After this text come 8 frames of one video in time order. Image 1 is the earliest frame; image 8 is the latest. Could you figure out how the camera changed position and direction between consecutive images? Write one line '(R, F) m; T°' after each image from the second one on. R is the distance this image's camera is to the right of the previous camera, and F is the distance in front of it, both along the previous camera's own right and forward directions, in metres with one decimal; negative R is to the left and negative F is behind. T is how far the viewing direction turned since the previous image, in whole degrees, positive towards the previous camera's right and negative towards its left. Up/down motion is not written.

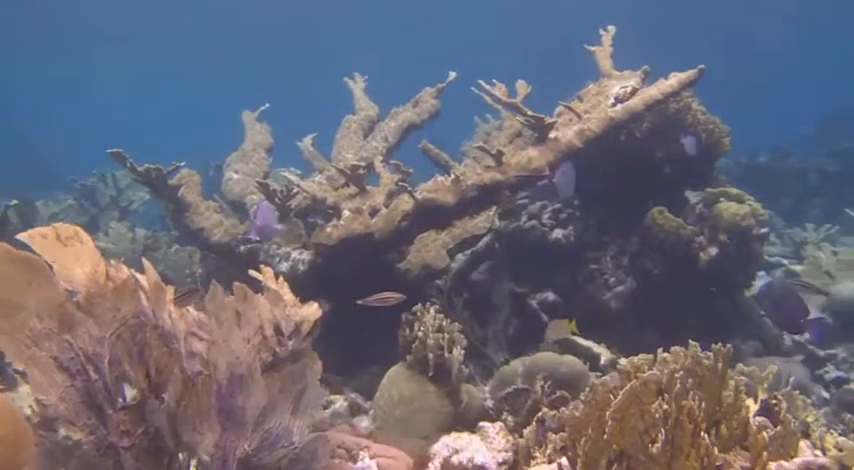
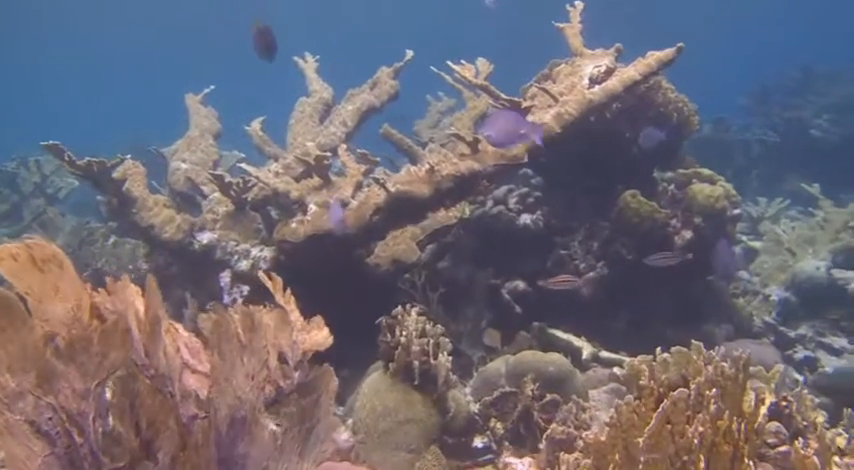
(-0.2, +0.3) m; +5°
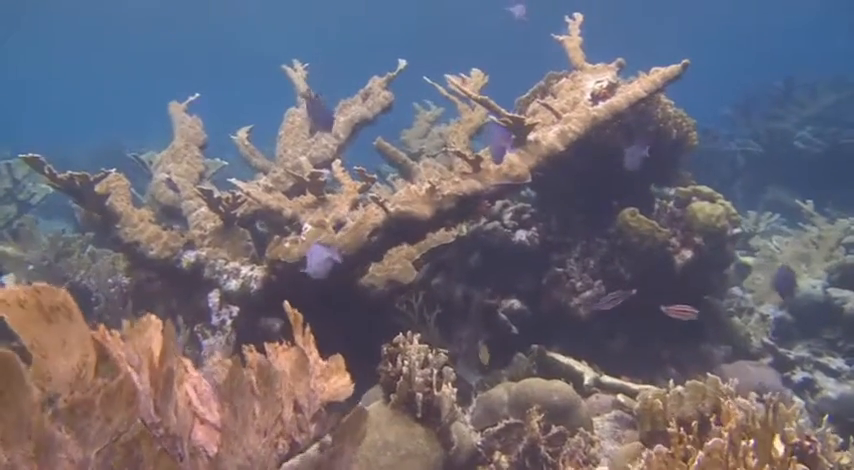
(-0.1, +0.2) m; +2°
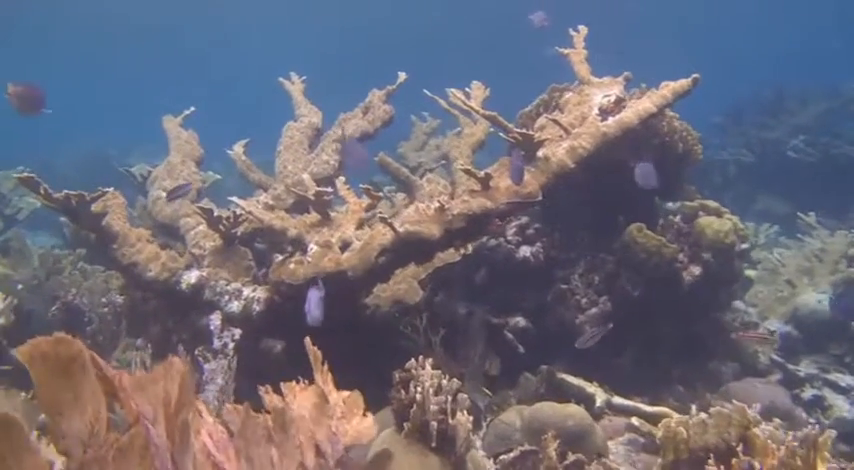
(-0.1, +0.1) m; +1°
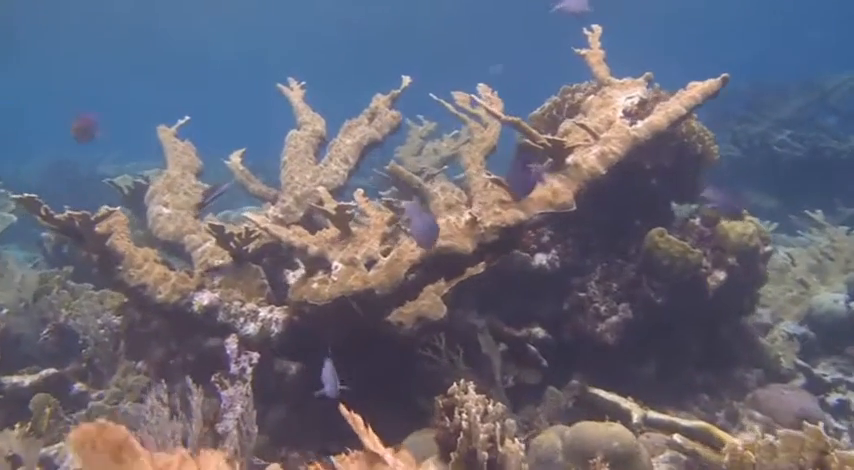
(-0.3, +0.2) m; +2°
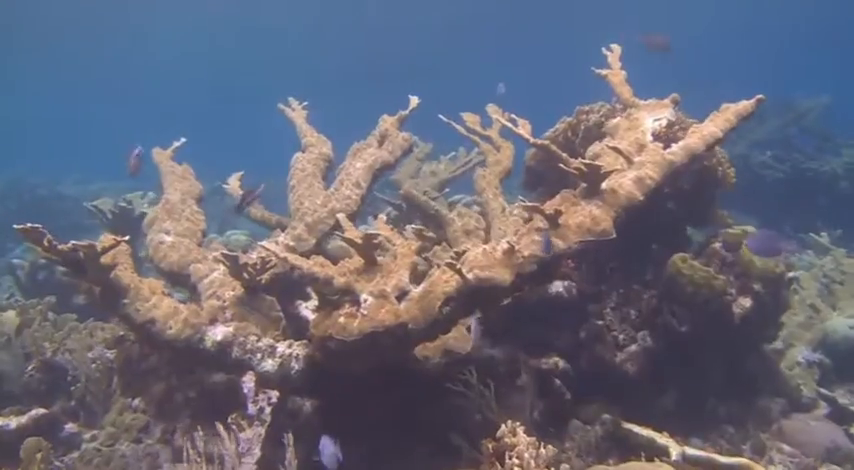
(-0.4, +0.2) m; +3°
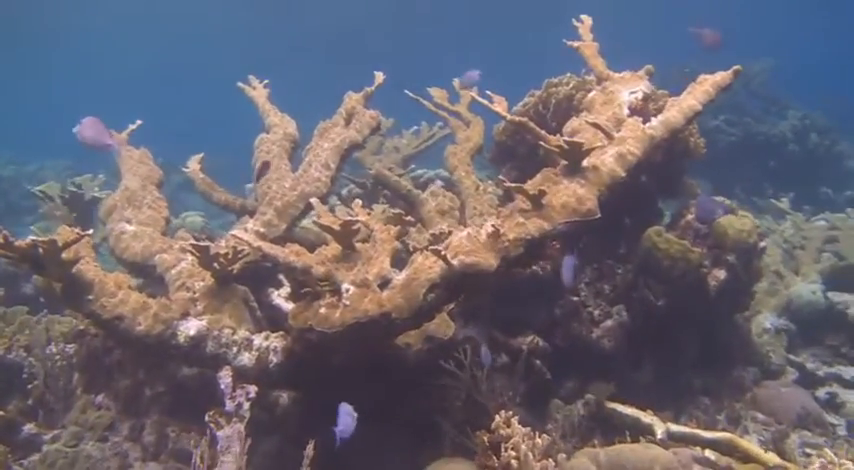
(-0.1, +0.1) m; +4°
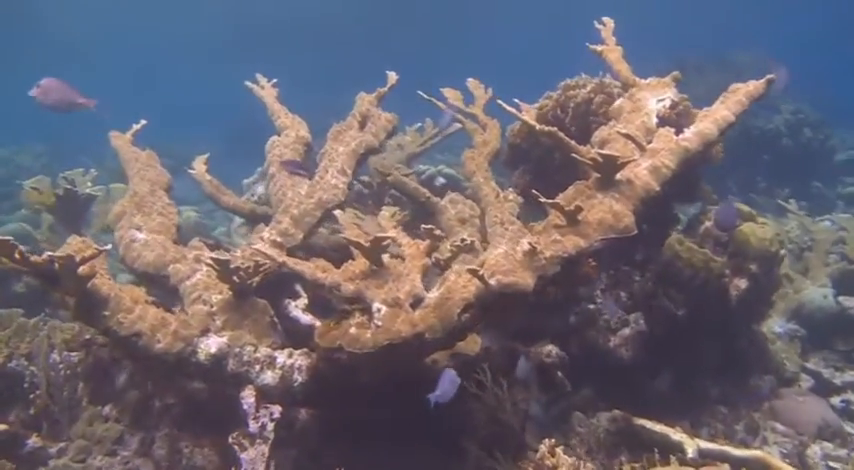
(-0.3, +0.1) m; +2°
